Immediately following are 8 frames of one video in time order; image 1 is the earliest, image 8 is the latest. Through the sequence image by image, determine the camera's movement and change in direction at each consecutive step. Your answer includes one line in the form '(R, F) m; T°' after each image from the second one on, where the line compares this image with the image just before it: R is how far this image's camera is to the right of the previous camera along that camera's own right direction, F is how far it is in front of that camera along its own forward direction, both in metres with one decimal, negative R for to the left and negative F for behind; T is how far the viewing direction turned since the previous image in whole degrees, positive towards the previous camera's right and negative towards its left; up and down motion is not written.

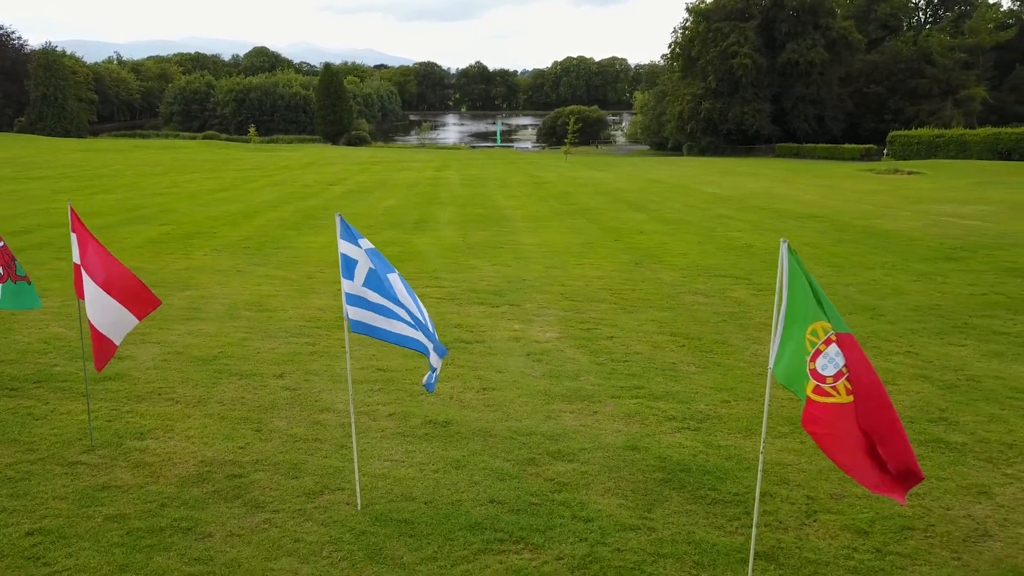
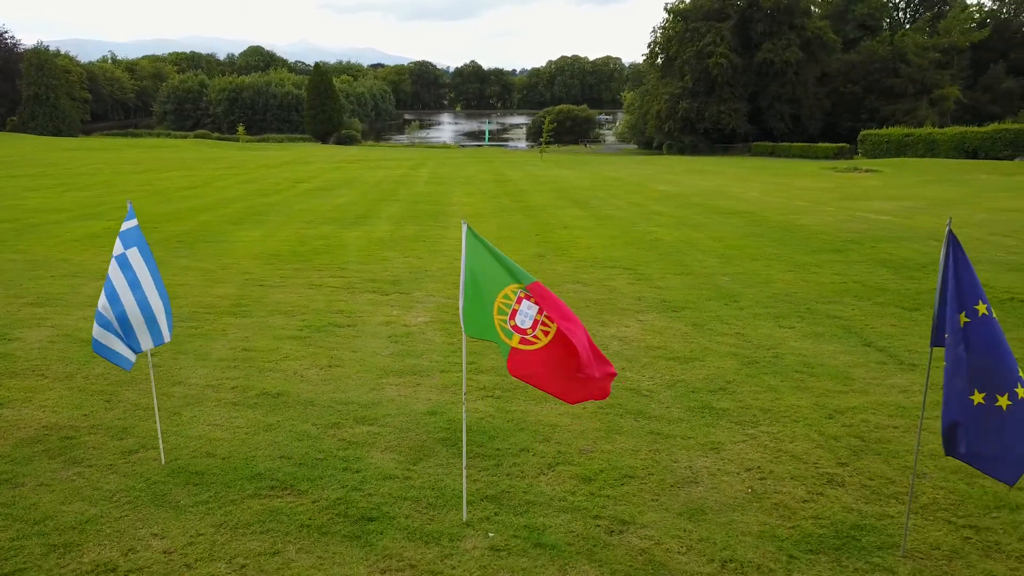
(+1.5, -0.7) m; 0°
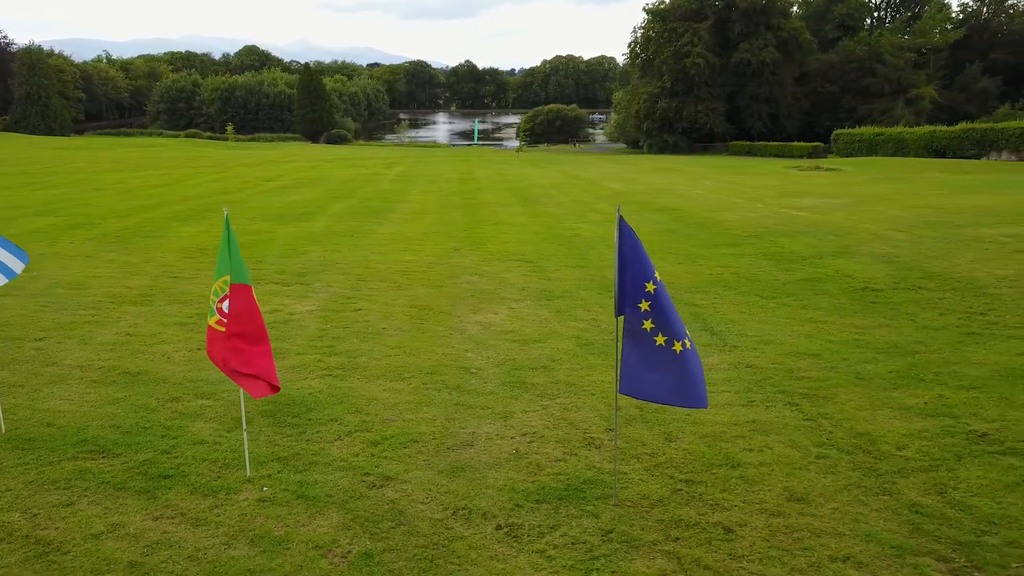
(+1.5, -0.6) m; 0°
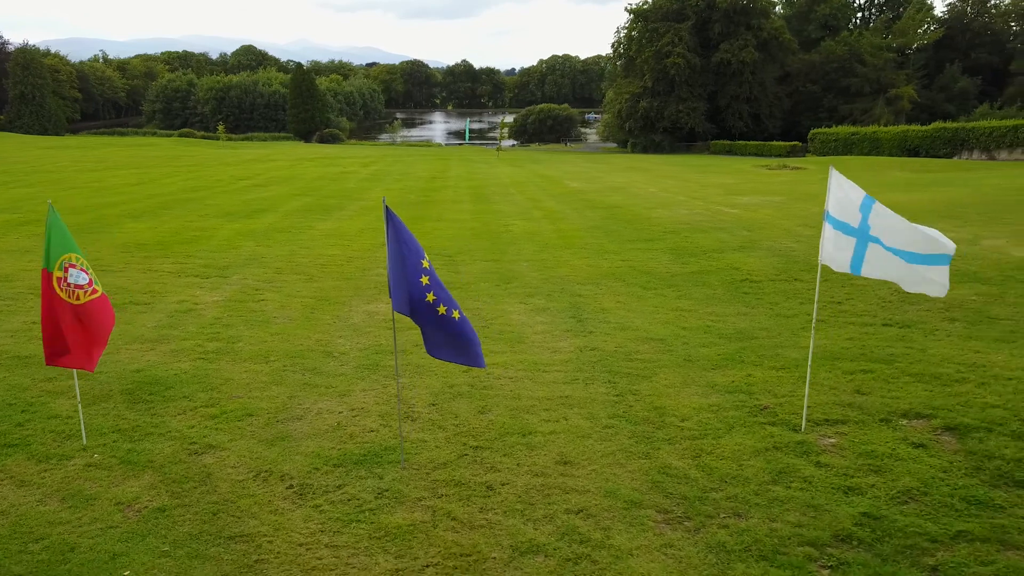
(+1.4, -0.5) m; 0°
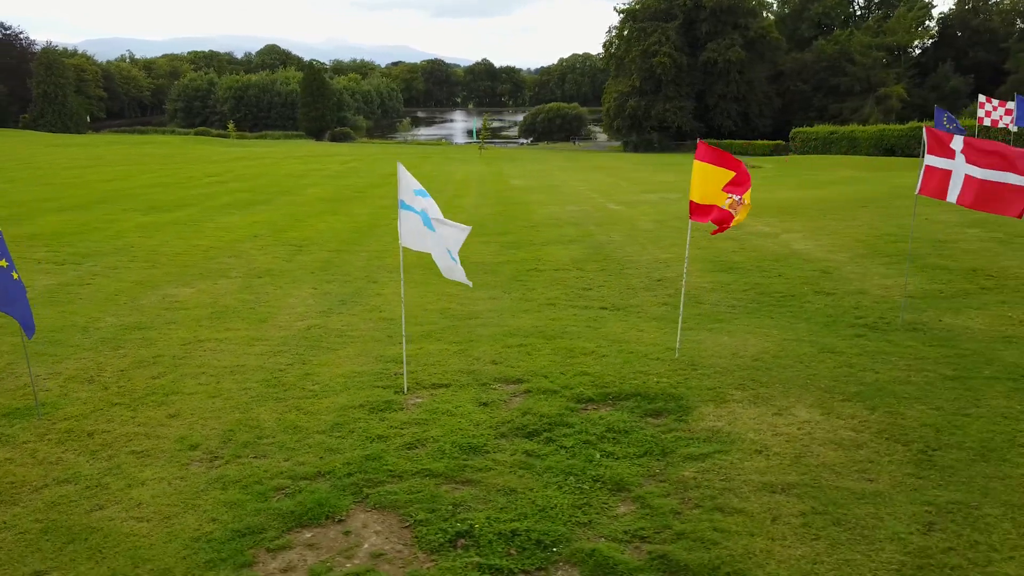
(+3.2, -0.8) m; -2°
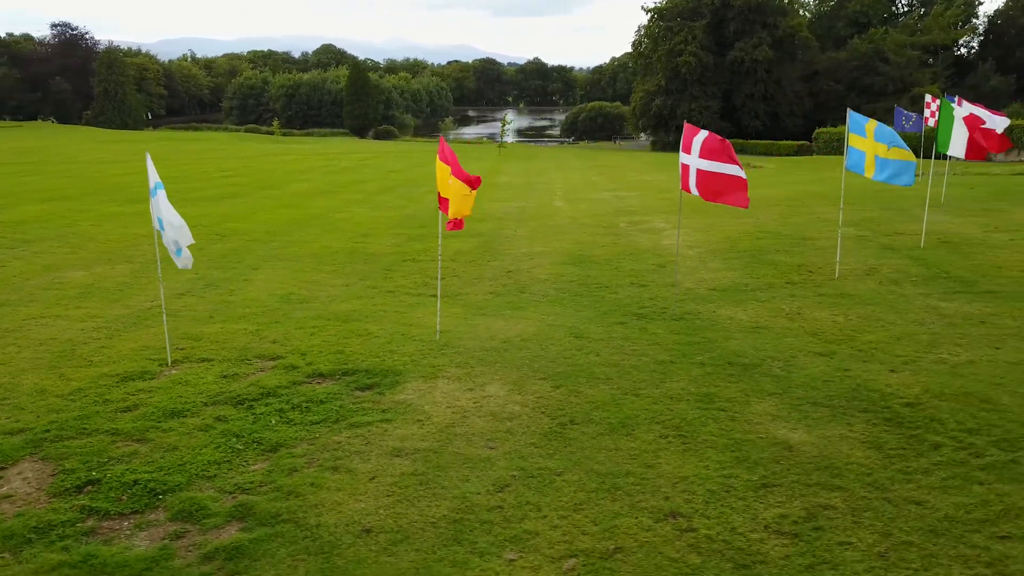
(+2.7, -0.4) m; -4°
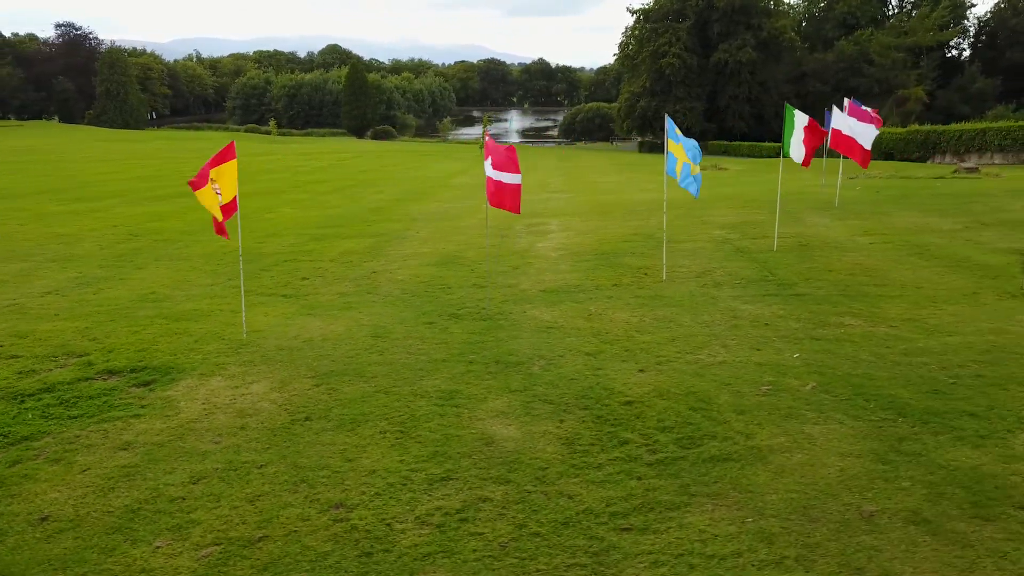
(+2.0, -0.2) m; 0°
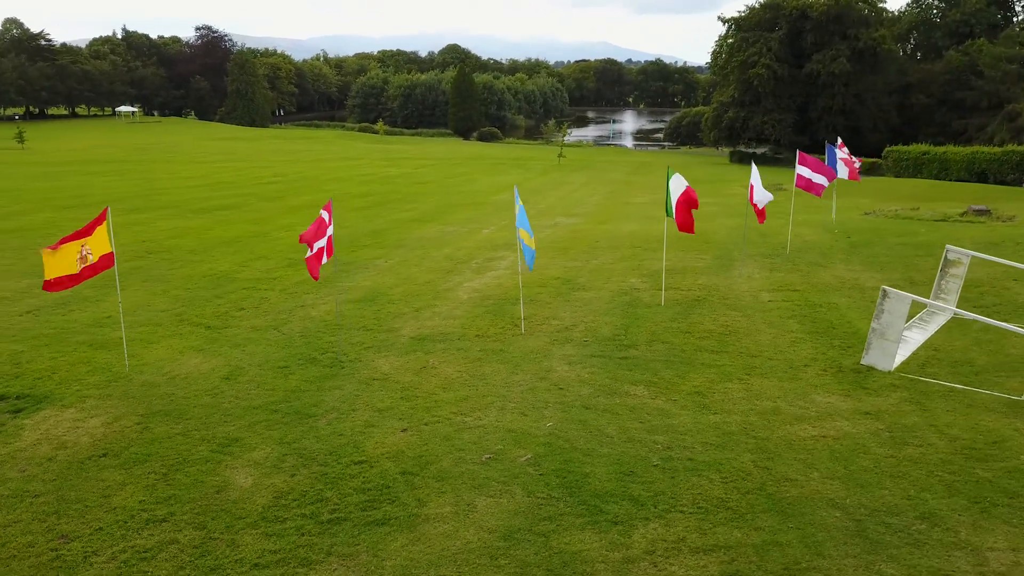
(+2.9, -0.6) m; -8°
